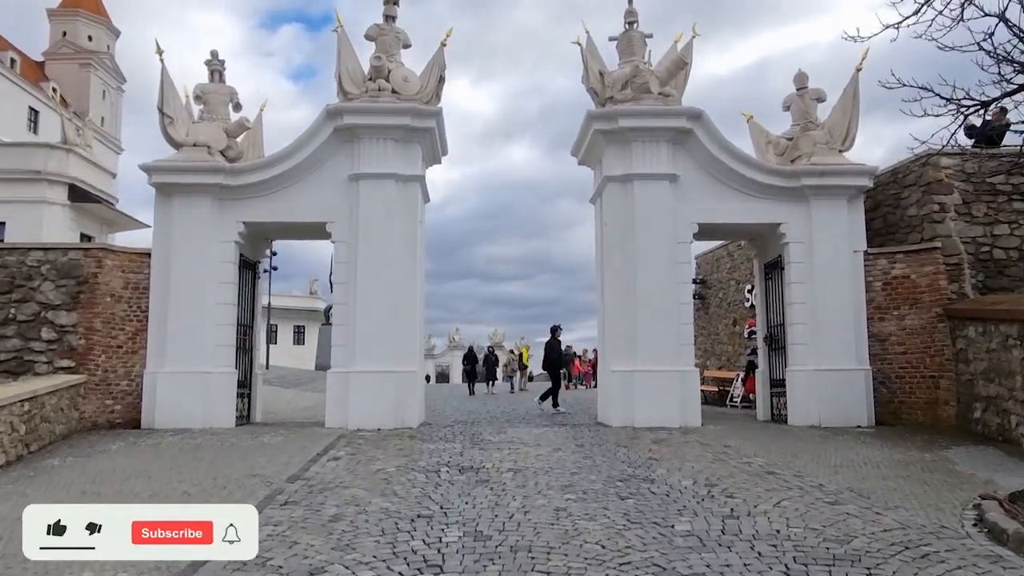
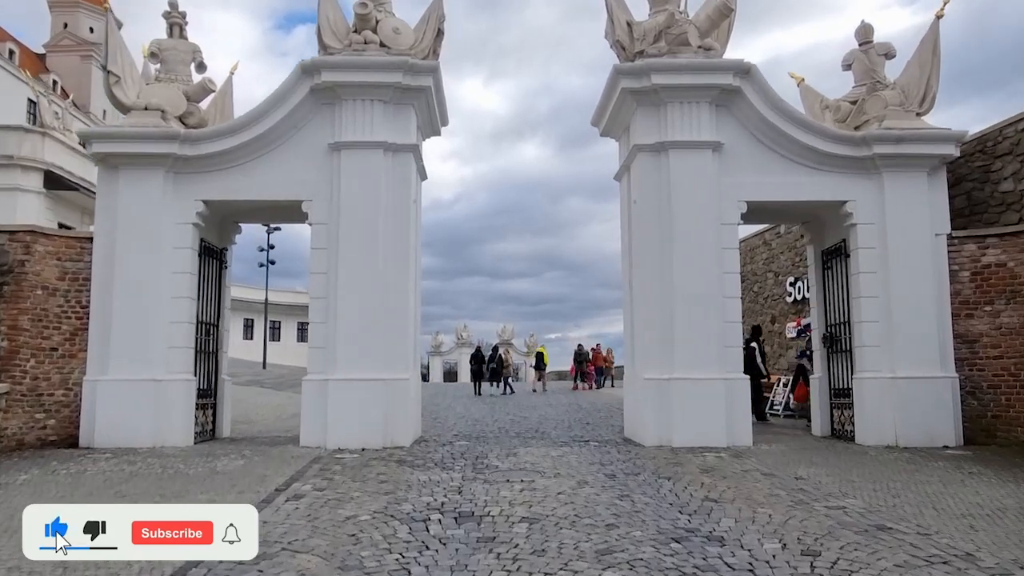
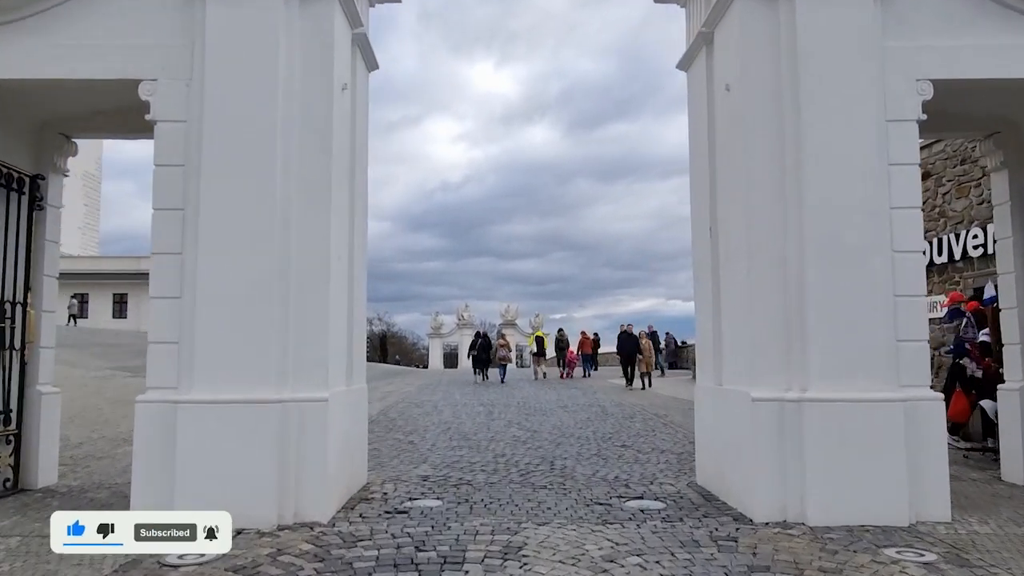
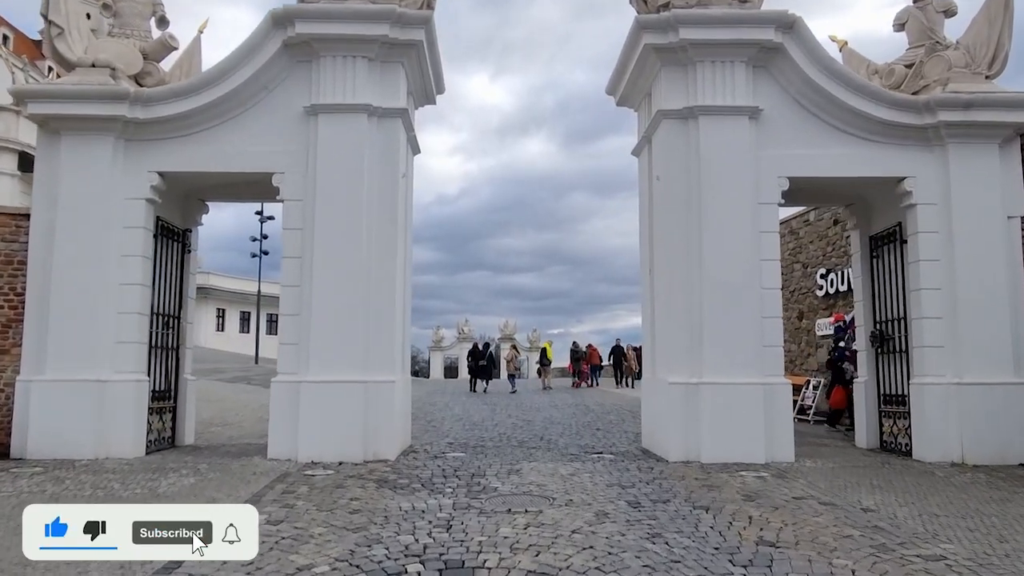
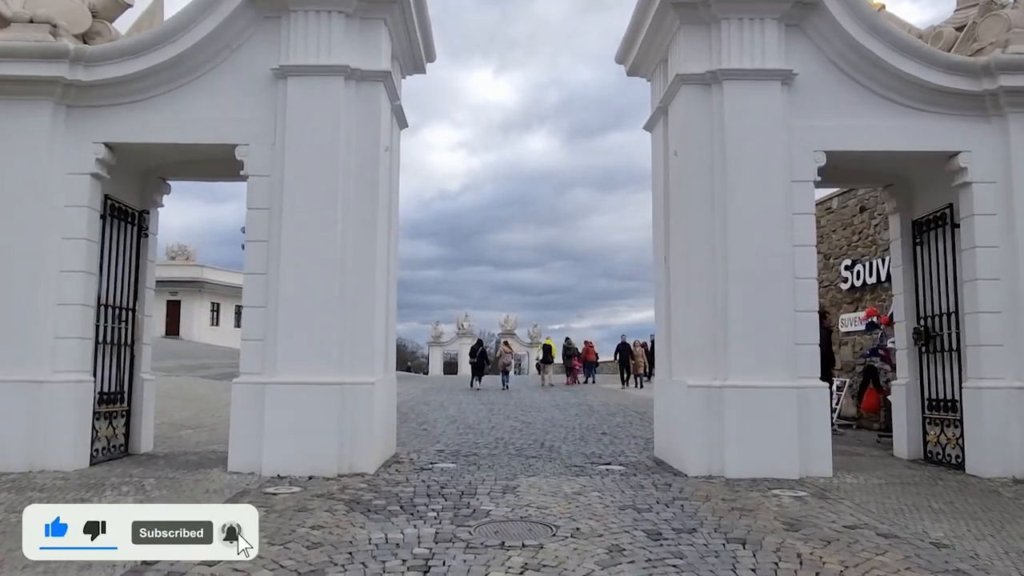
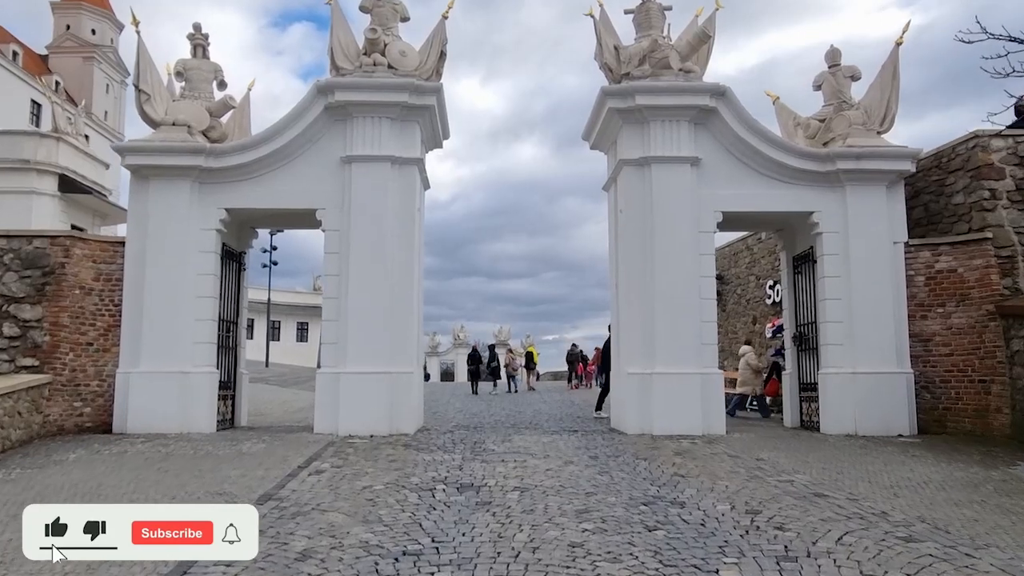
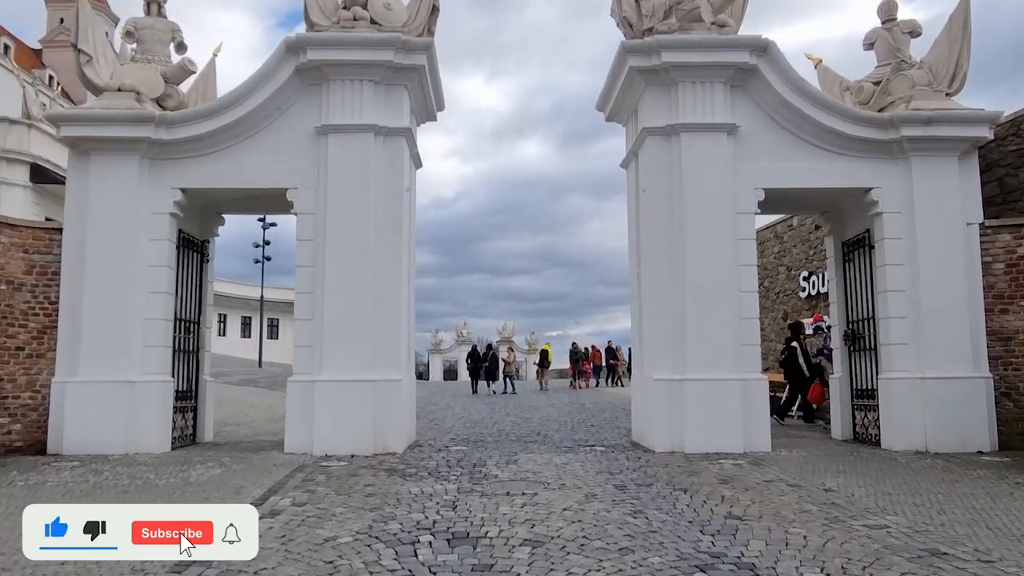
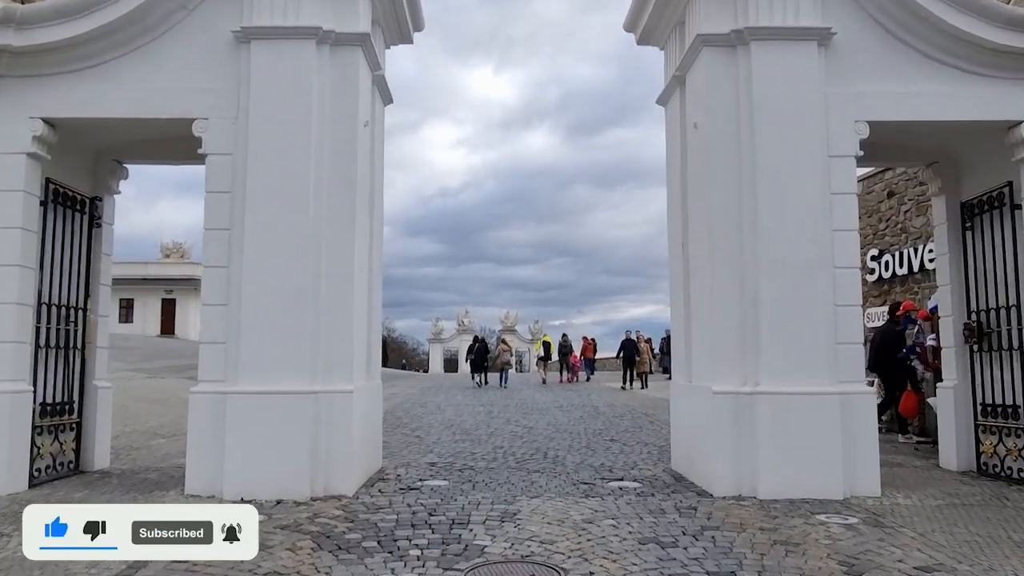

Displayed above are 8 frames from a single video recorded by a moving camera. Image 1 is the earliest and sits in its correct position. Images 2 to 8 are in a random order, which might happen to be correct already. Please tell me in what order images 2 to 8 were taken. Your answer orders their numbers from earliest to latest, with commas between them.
6, 2, 7, 4, 5, 8, 3
